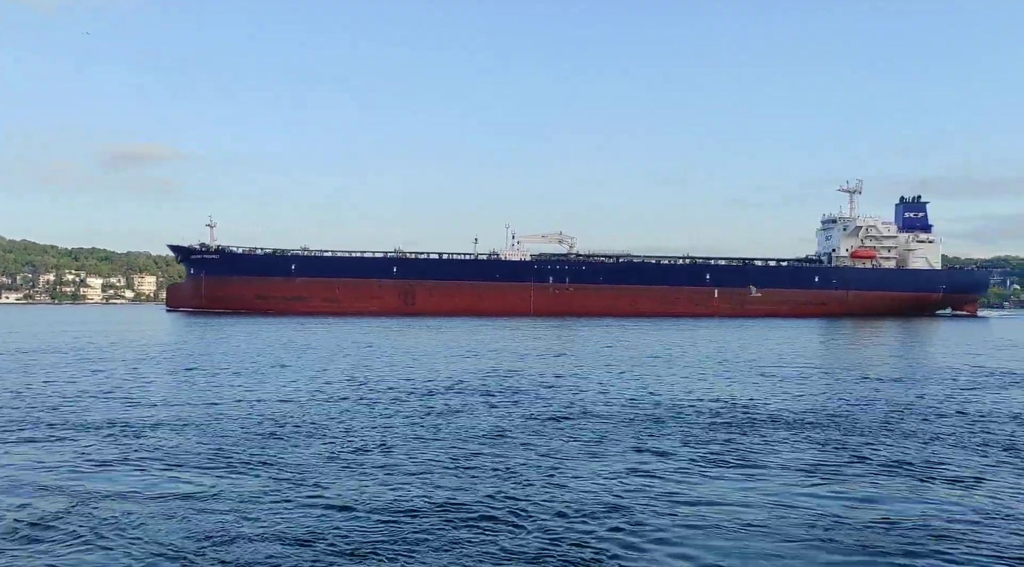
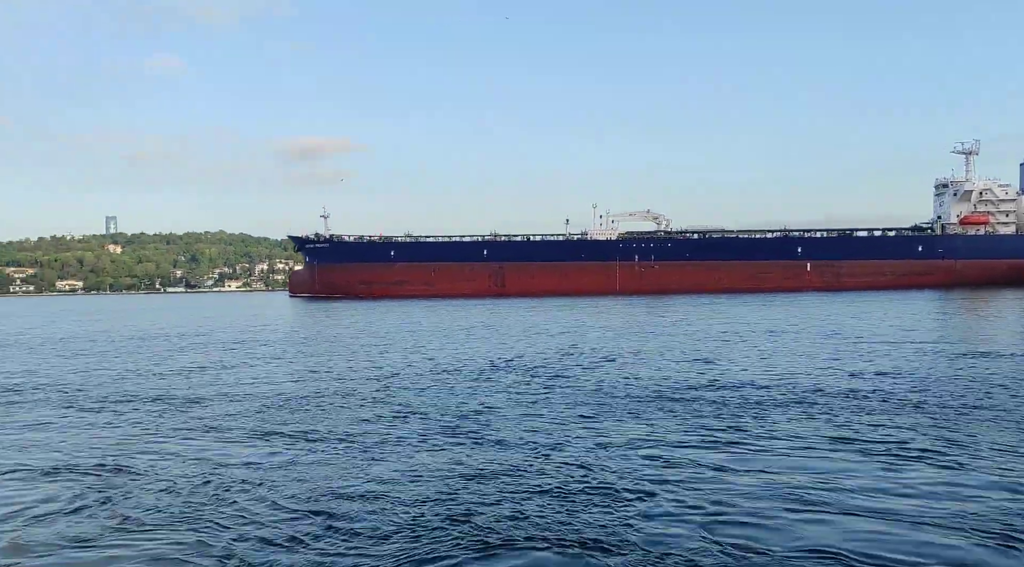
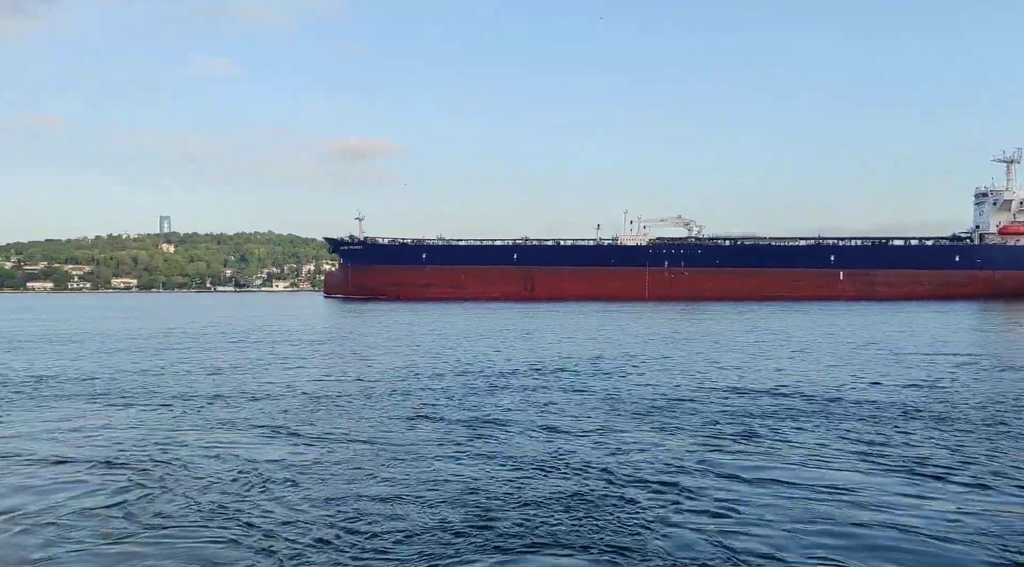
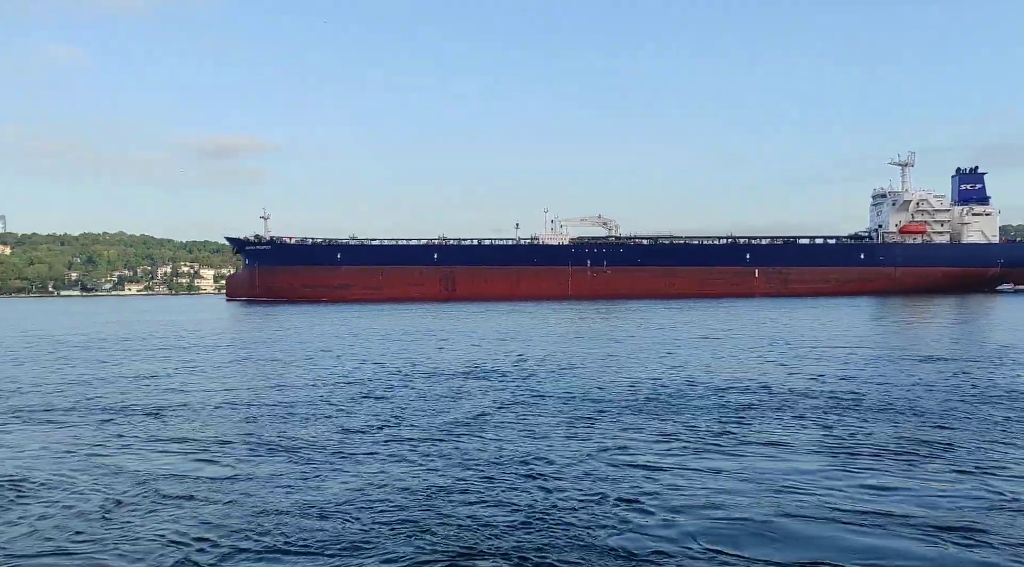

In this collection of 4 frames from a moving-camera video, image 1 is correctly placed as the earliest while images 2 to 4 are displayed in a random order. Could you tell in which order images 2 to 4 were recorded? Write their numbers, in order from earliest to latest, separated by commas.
4, 2, 3
